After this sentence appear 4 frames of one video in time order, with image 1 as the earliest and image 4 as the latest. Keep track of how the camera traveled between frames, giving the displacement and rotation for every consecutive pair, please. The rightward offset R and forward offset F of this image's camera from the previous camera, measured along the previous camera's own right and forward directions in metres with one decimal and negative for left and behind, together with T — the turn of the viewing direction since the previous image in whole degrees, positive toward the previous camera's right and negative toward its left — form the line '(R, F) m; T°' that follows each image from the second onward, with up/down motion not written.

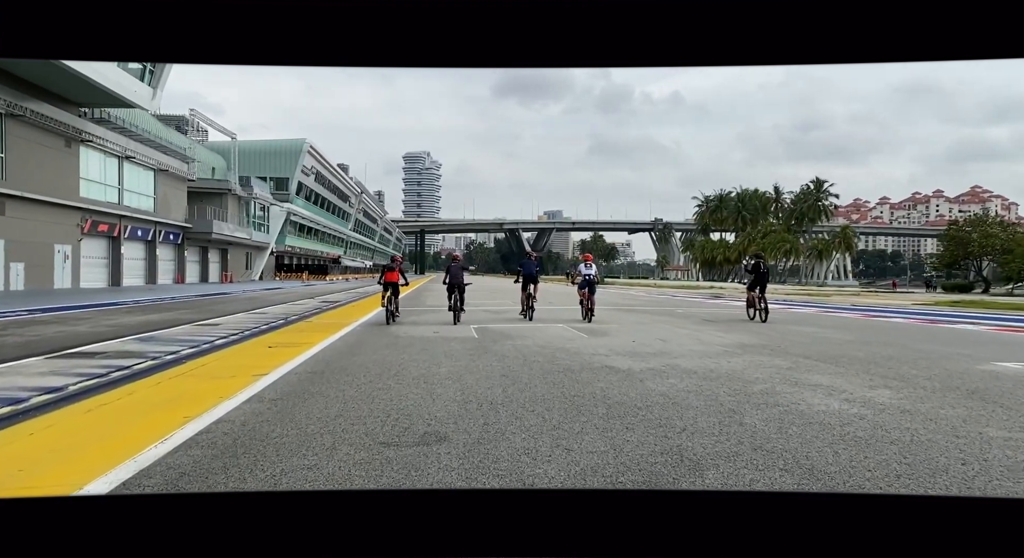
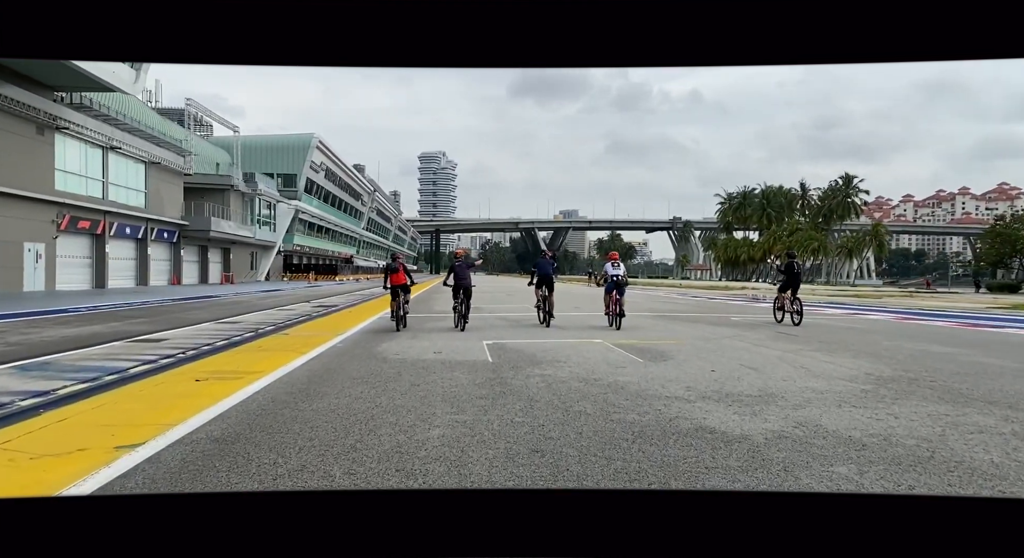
(-0.2, +3.3) m; -2°
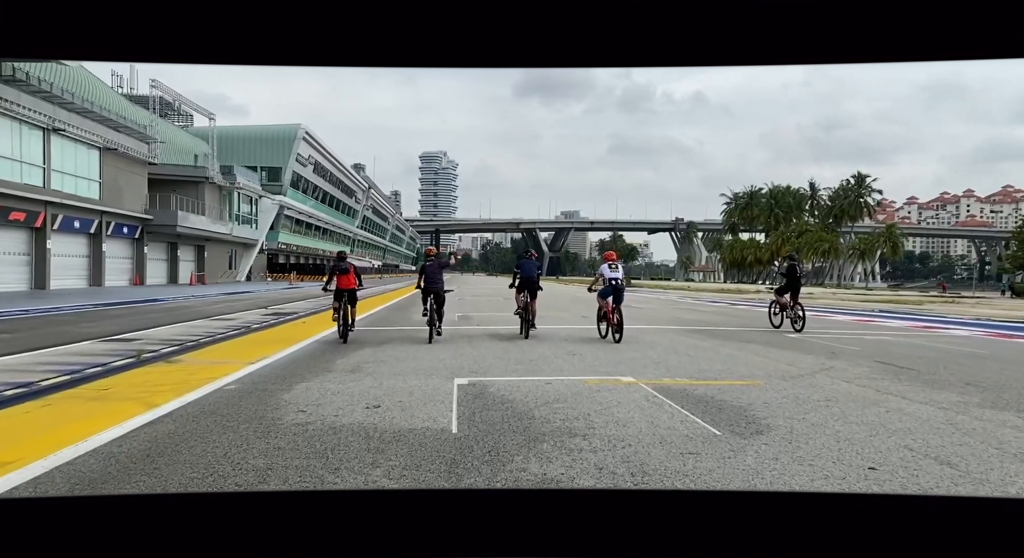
(+0.2, +4.0) m; 0°
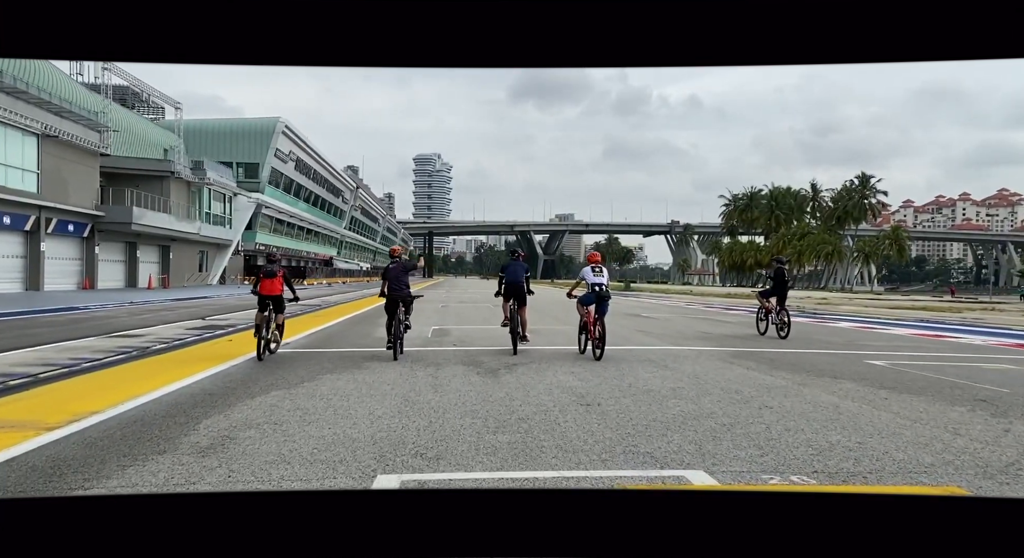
(+0.2, +3.7) m; +1°
